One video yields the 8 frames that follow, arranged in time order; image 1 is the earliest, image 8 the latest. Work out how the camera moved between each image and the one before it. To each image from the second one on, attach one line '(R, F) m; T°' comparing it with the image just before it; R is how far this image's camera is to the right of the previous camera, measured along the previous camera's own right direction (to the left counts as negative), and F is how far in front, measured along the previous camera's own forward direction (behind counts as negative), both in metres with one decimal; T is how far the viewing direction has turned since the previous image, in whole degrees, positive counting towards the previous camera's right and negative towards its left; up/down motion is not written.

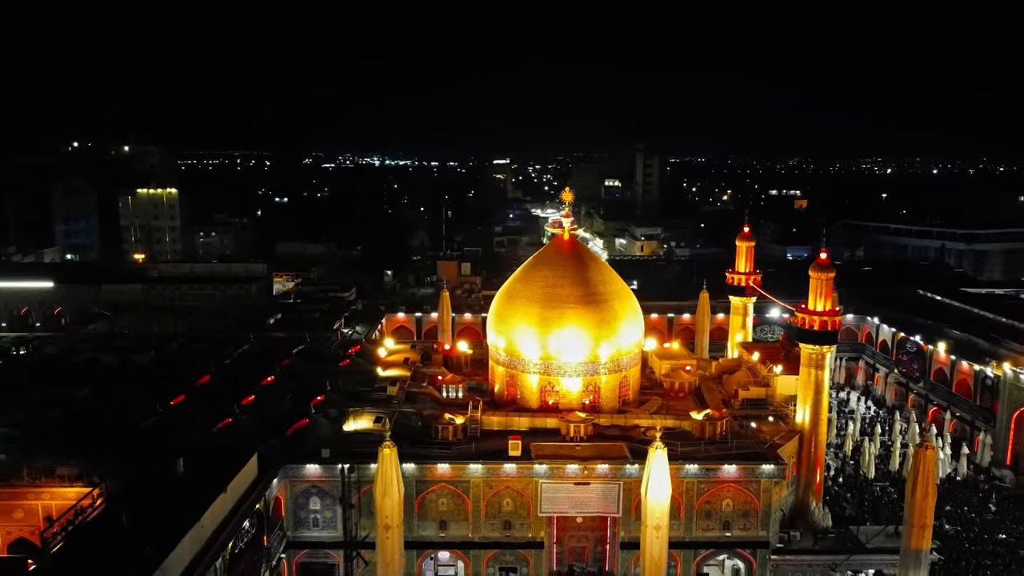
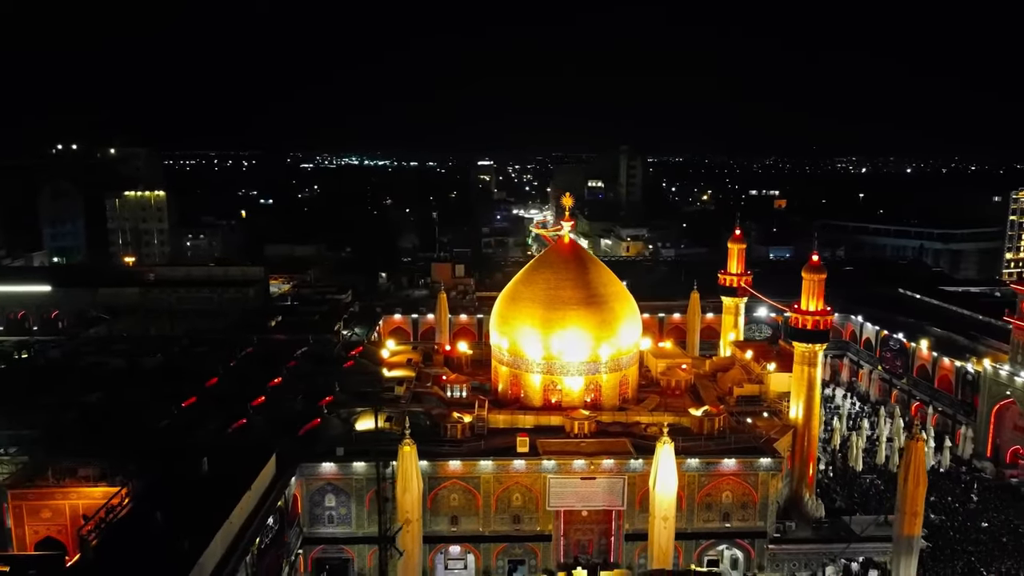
(-0.6, -0.6) m; +1°
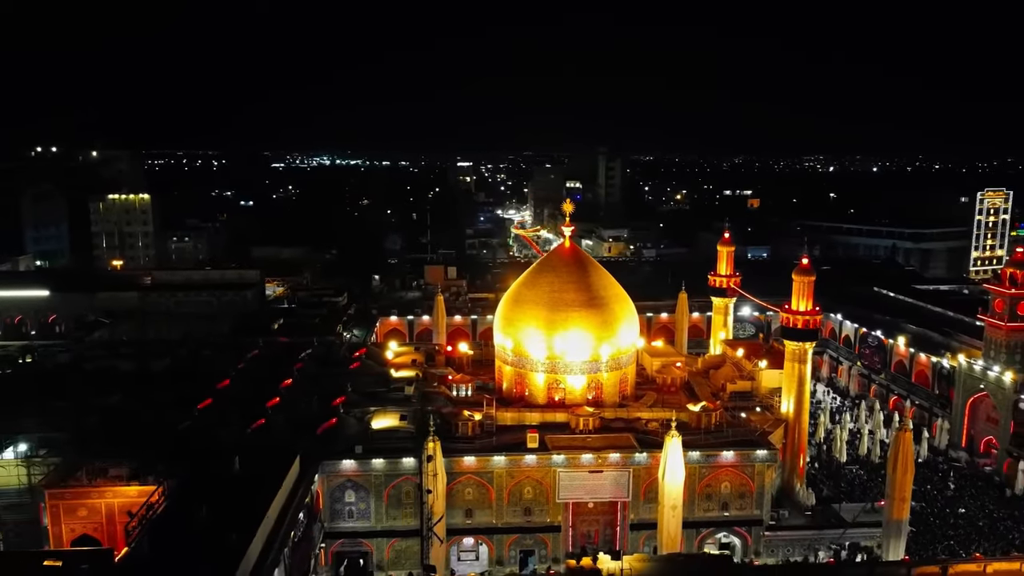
(-0.8, -0.8) m; +2°
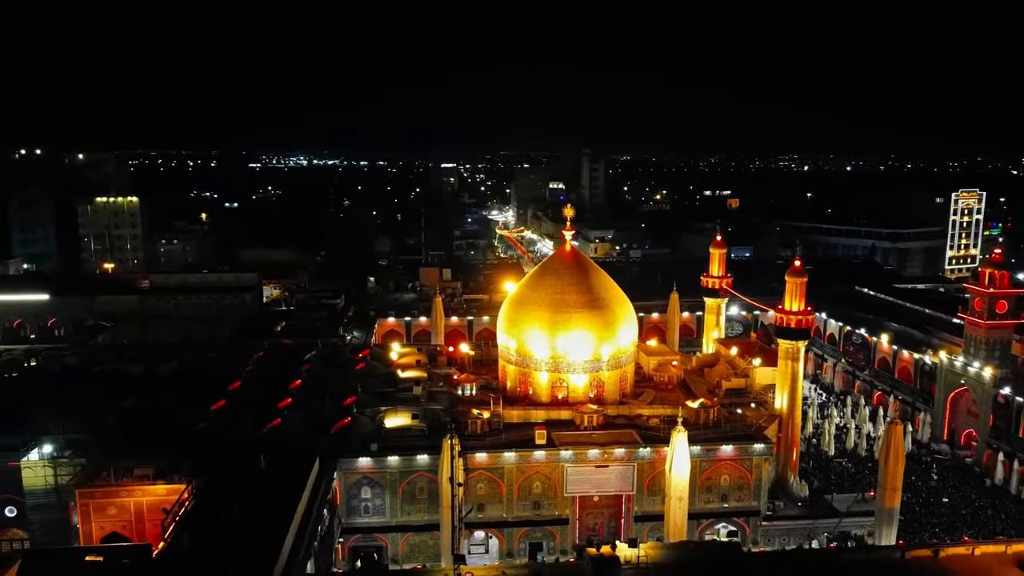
(-0.7, -0.7) m; +2°
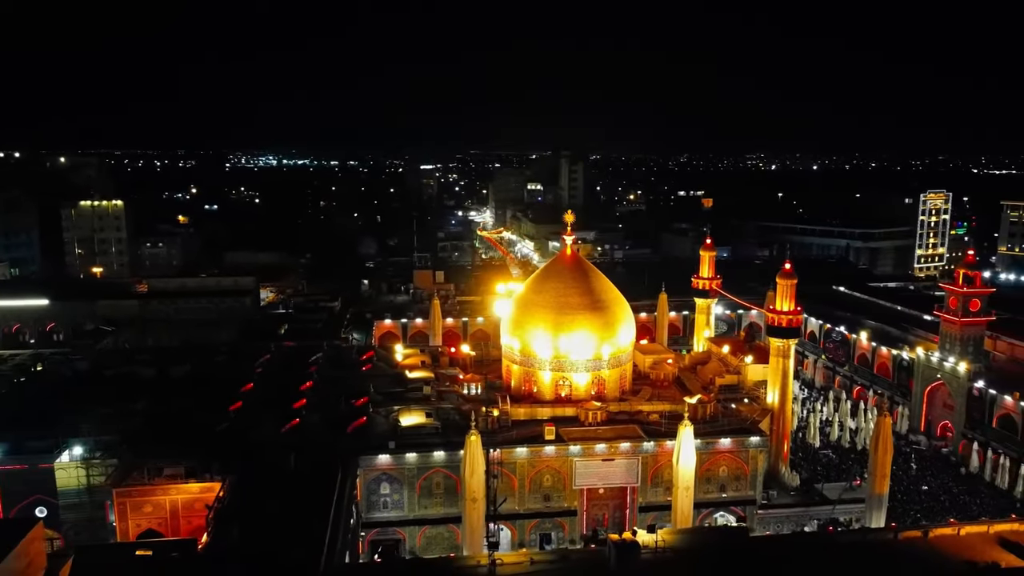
(-0.9, -0.9) m; +2°
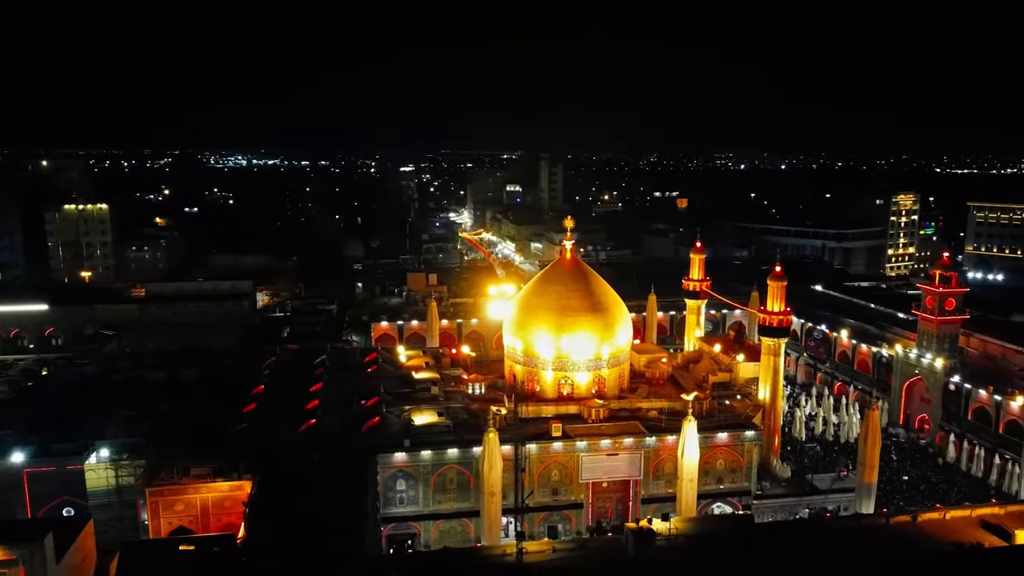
(-0.9, -0.9) m; +2°
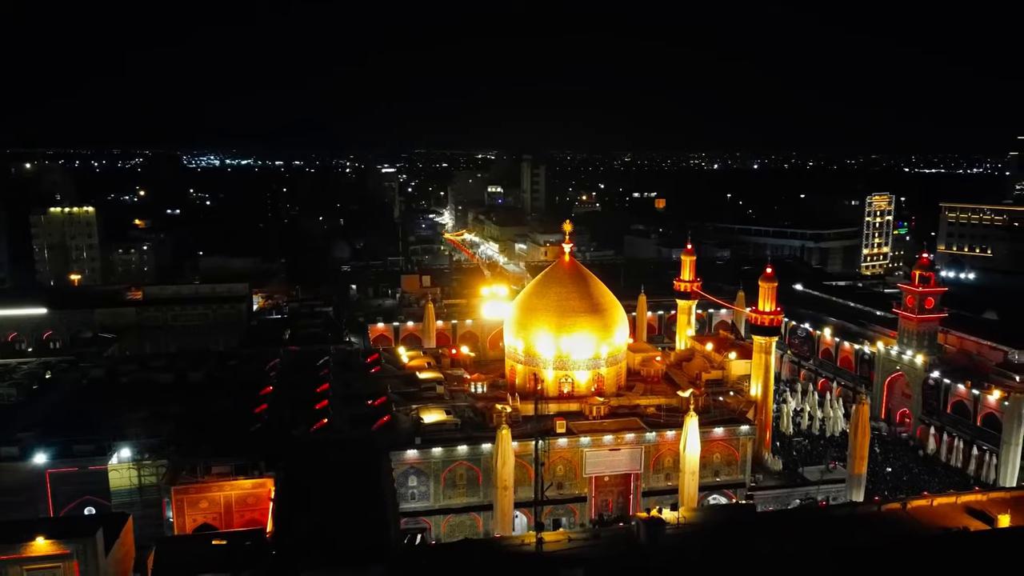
(-0.8, -0.7) m; +2°
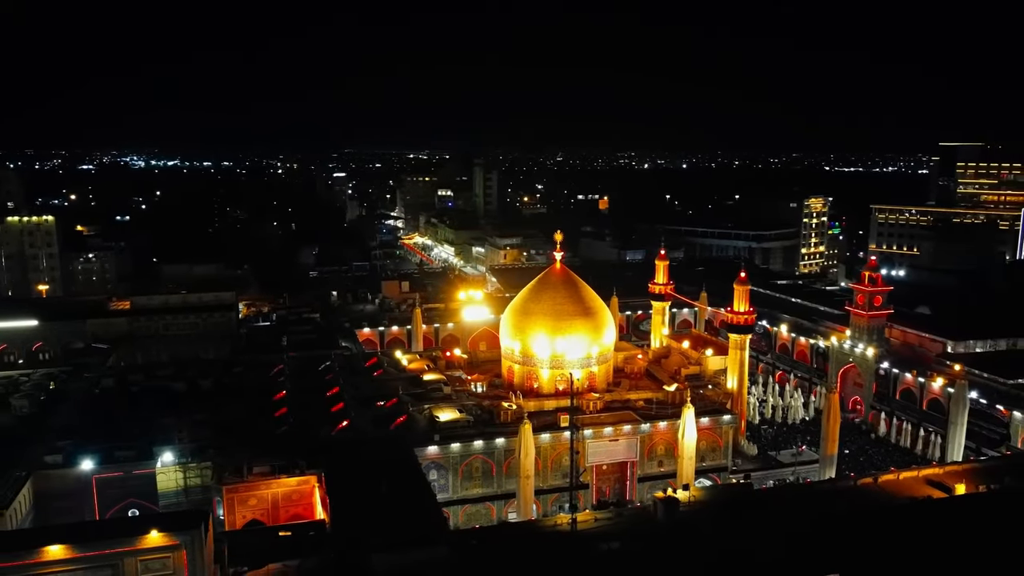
(-2.1, -1.7) m; +5°
